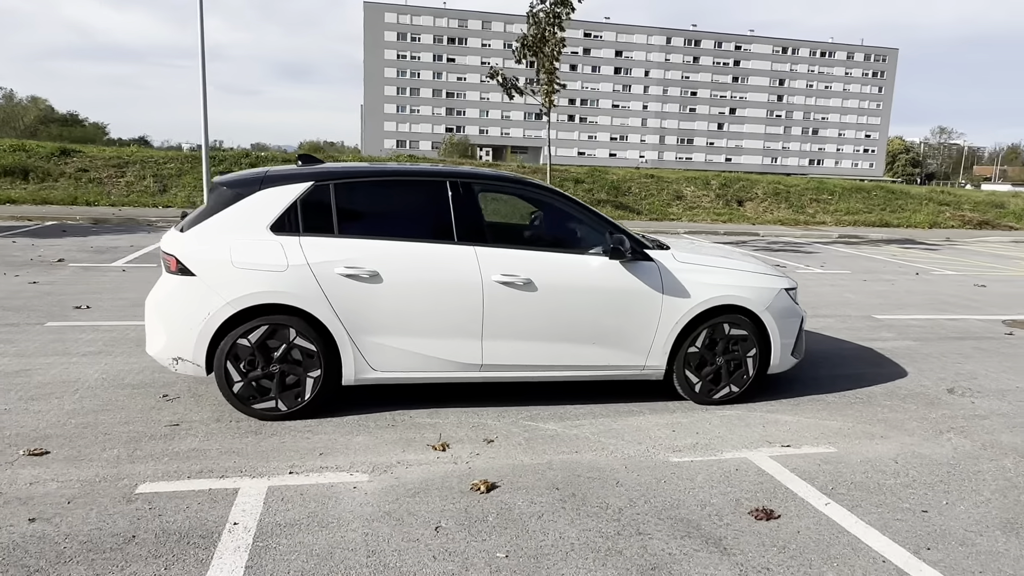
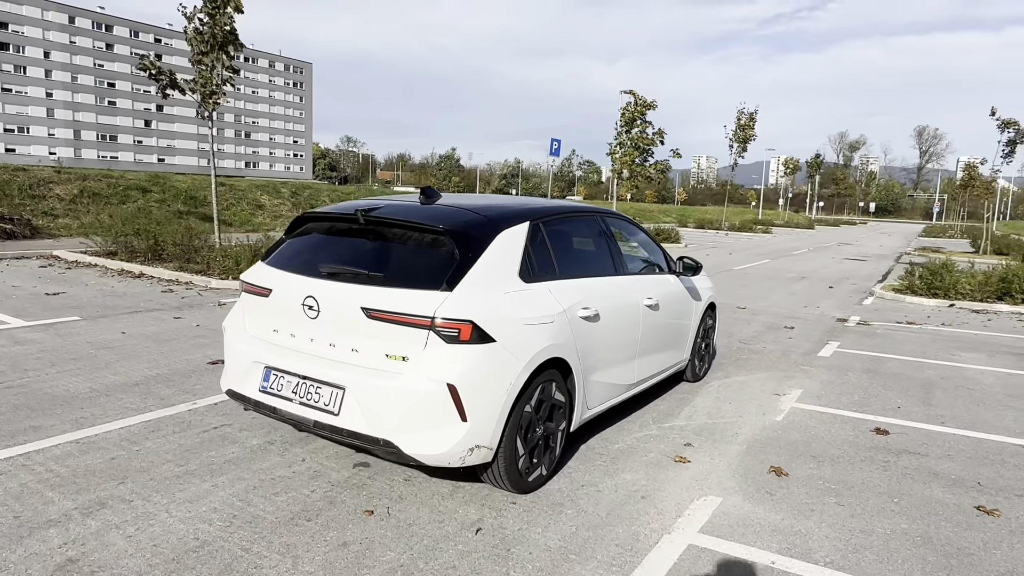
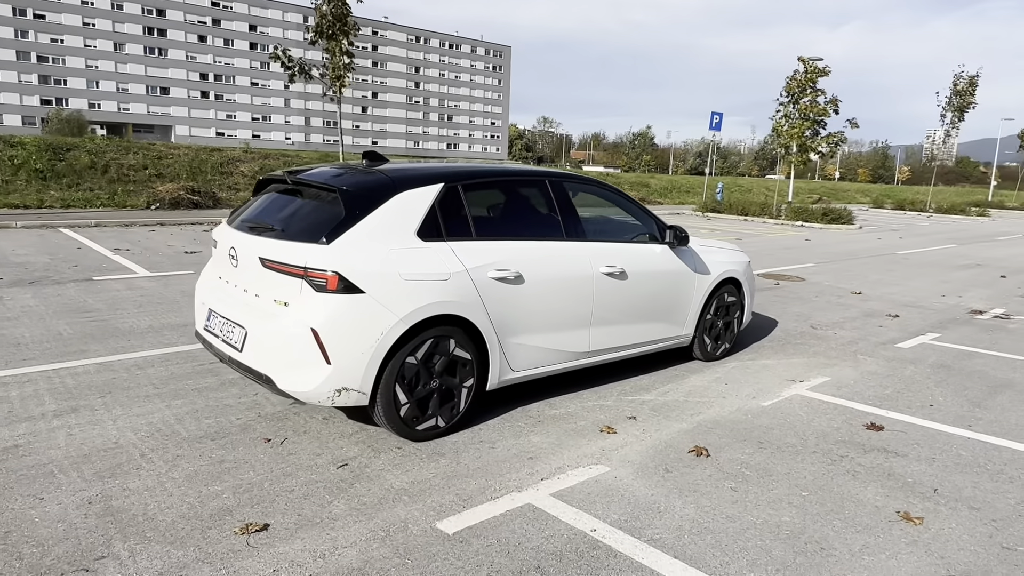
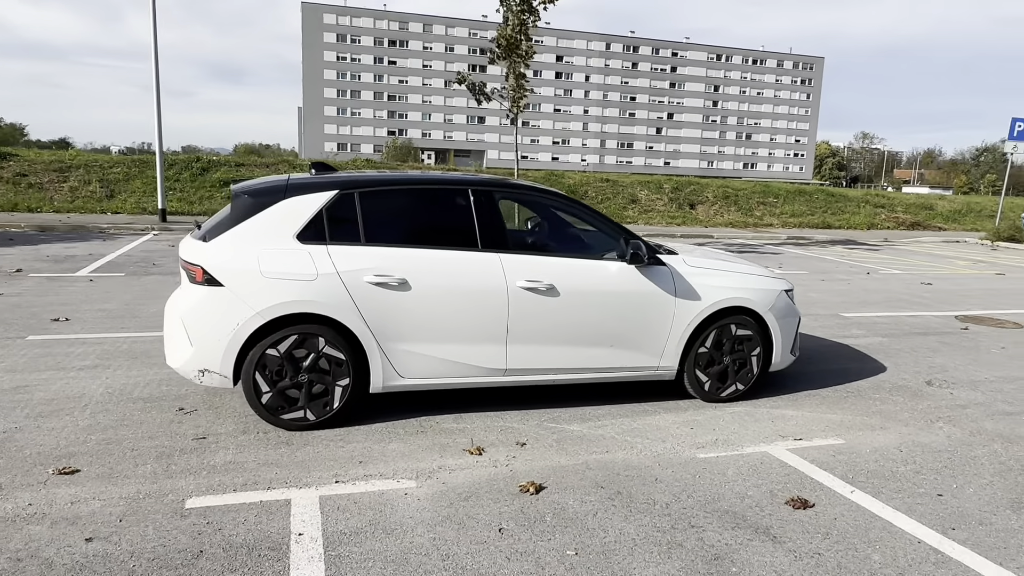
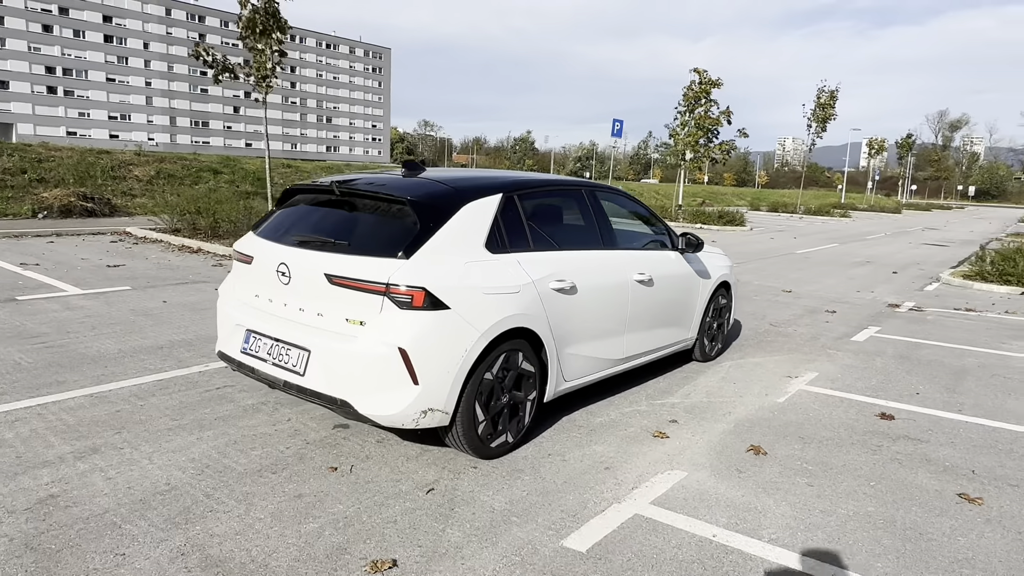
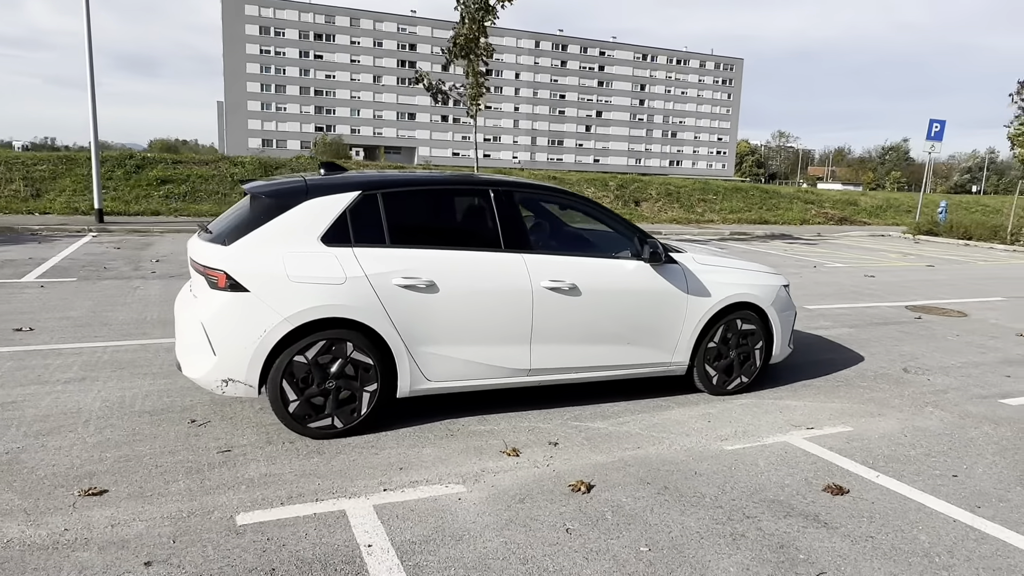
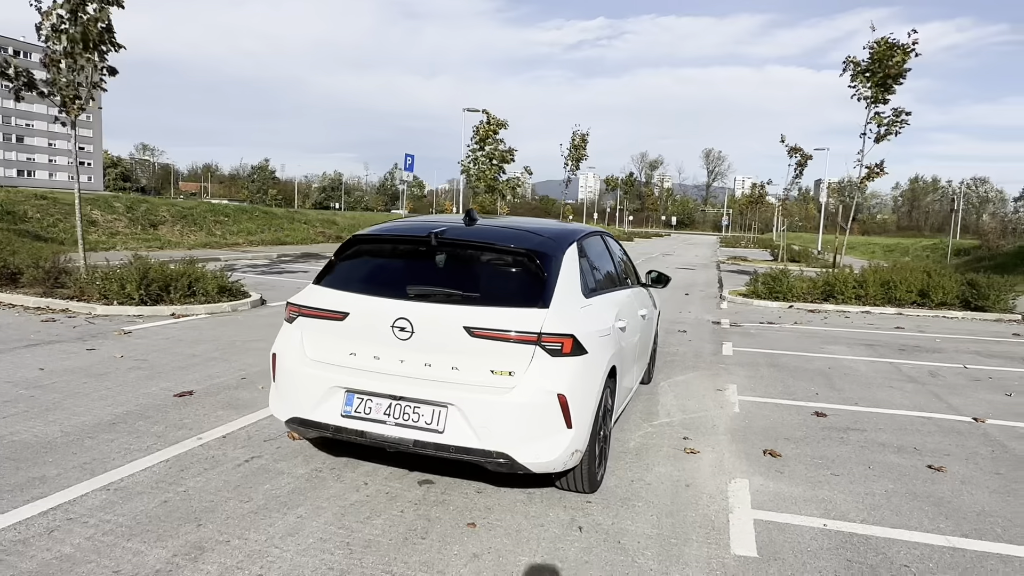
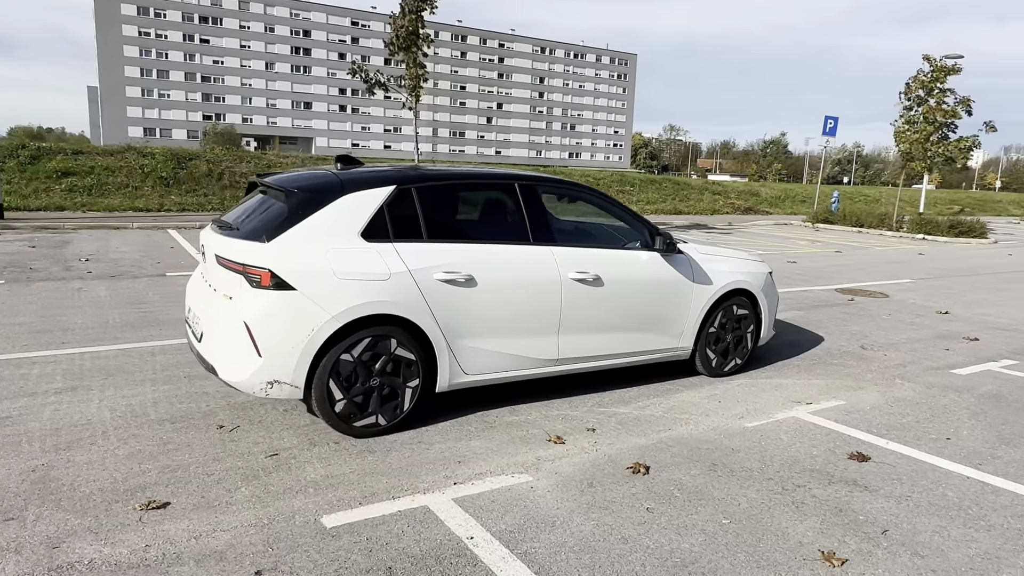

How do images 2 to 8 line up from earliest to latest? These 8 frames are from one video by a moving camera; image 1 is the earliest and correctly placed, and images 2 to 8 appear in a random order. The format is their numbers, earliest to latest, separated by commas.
4, 6, 8, 3, 5, 2, 7
